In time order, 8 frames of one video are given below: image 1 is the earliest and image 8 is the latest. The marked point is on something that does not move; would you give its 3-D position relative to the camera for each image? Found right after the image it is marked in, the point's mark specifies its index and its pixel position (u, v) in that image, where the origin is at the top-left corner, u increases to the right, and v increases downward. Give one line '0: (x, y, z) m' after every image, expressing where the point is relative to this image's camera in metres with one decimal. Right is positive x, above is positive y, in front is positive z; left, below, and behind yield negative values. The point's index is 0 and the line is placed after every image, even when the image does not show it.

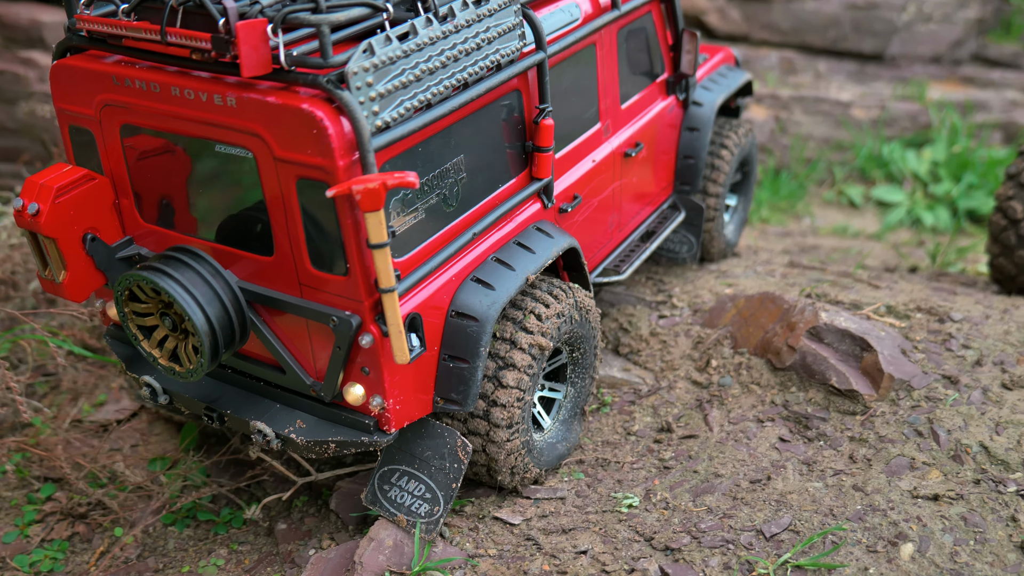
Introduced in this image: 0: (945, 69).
0: (+3.9, +2.0, +8.4) m
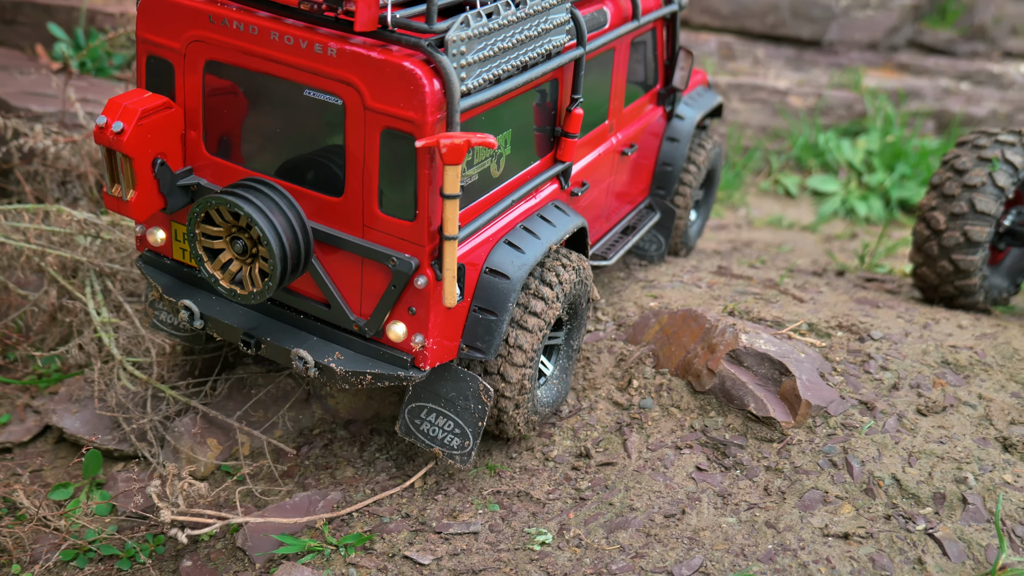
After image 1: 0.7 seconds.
0: (+3.3, +2.1, +8.4) m
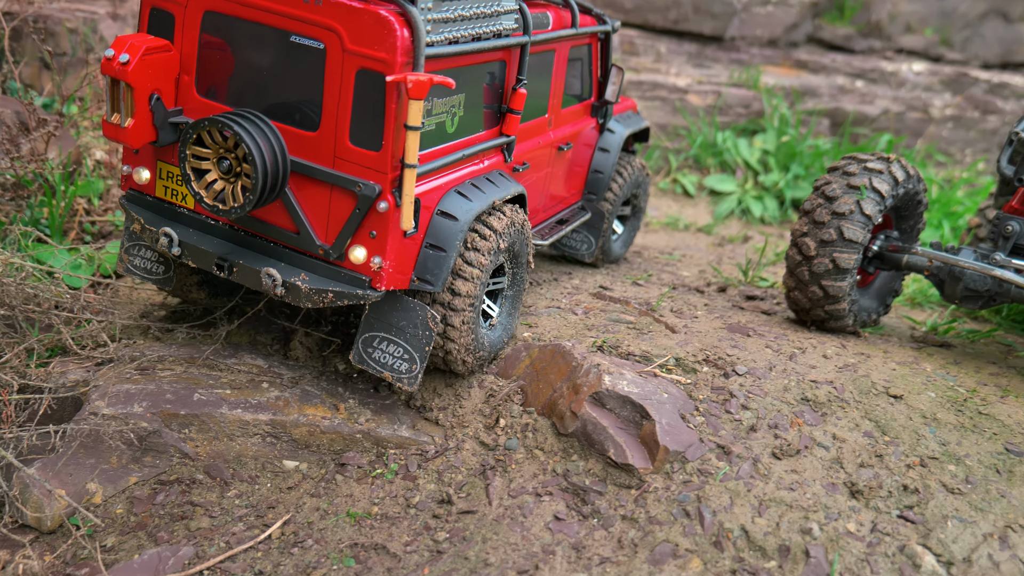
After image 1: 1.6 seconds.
0: (+2.4, +2.1, +8.5) m
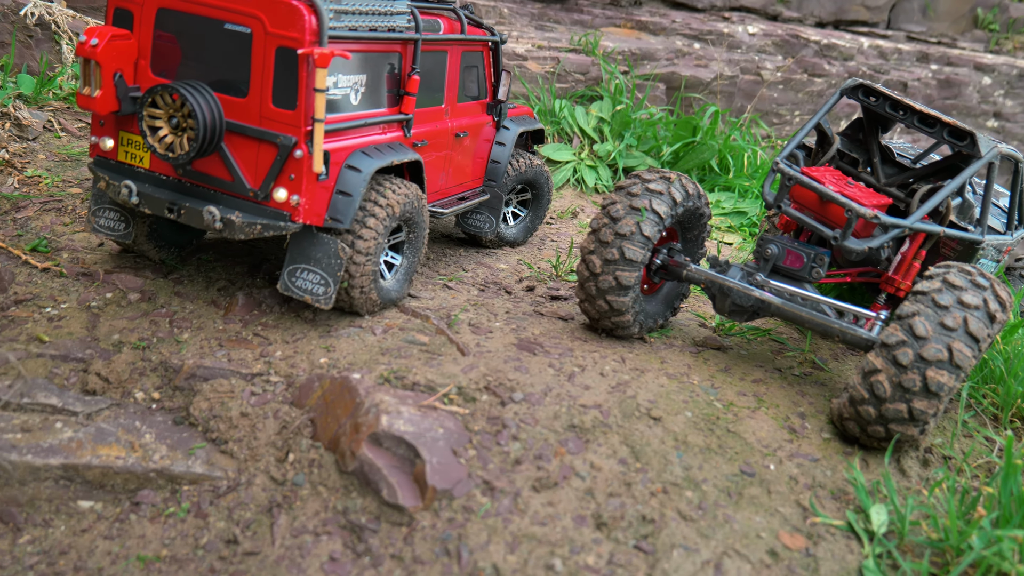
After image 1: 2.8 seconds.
0: (+1.0, +2.5, +8.7) m
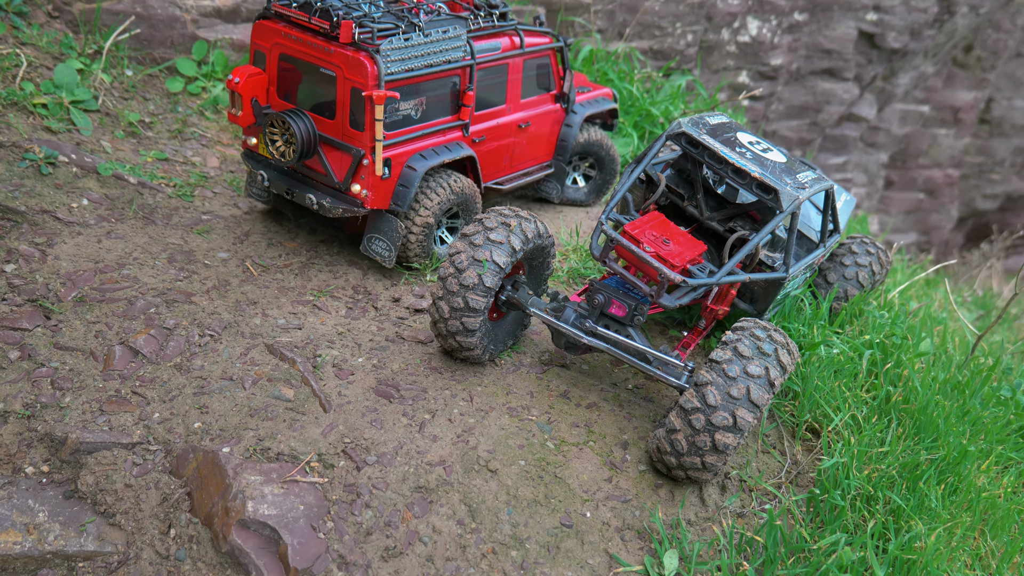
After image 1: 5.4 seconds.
0: (-0.1, +3.2, +8.5) m
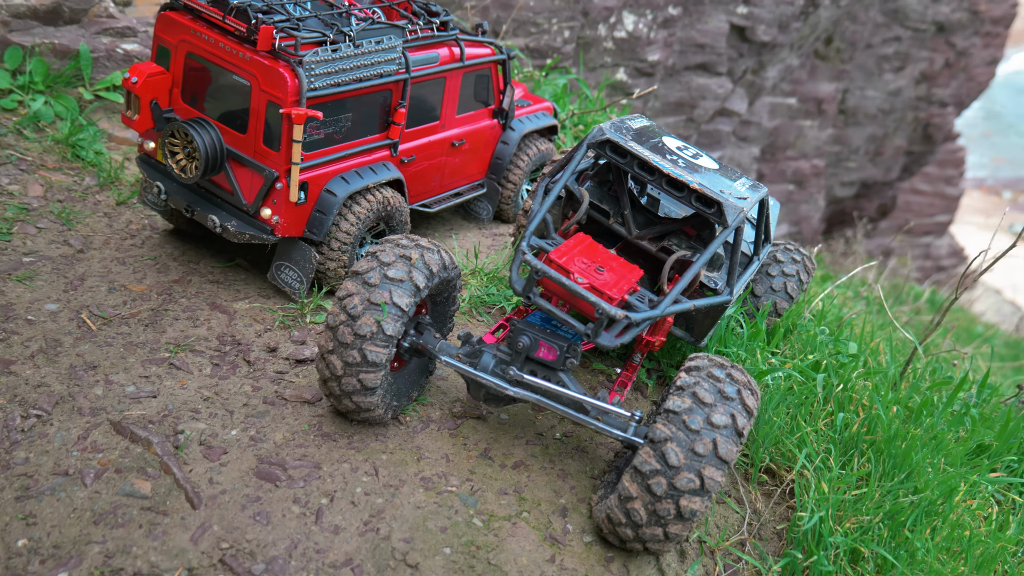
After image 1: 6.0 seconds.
0: (-1.3, +3.0, +7.7) m
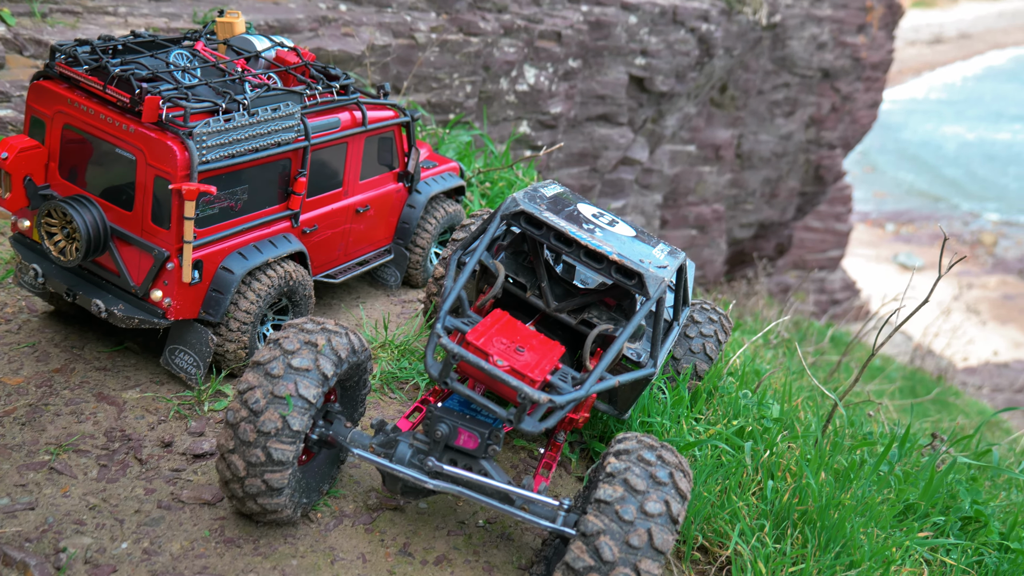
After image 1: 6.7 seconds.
0: (-2.1, +2.4, +7.4) m
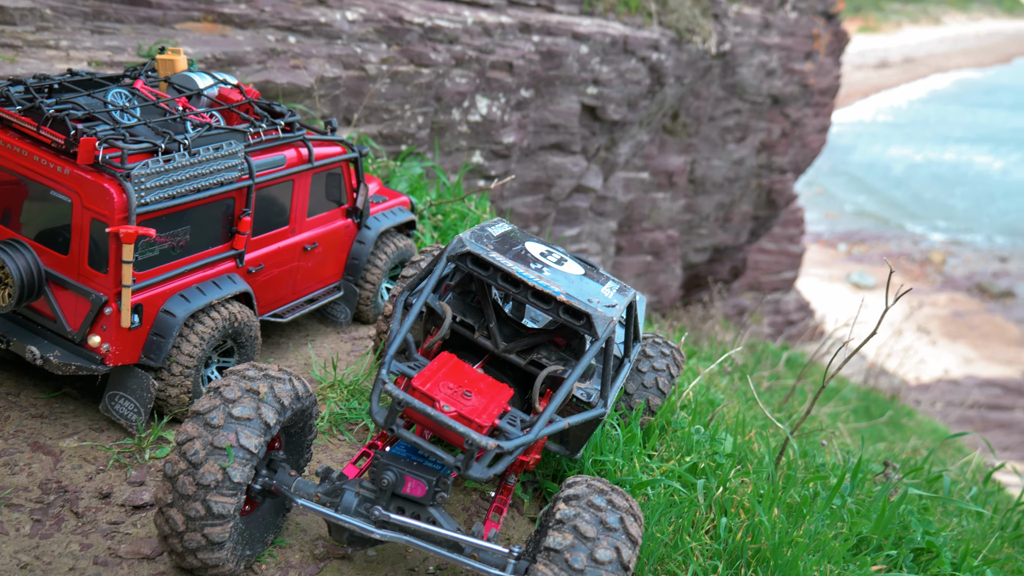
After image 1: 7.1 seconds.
0: (-2.5, +2.1, +7.4) m
